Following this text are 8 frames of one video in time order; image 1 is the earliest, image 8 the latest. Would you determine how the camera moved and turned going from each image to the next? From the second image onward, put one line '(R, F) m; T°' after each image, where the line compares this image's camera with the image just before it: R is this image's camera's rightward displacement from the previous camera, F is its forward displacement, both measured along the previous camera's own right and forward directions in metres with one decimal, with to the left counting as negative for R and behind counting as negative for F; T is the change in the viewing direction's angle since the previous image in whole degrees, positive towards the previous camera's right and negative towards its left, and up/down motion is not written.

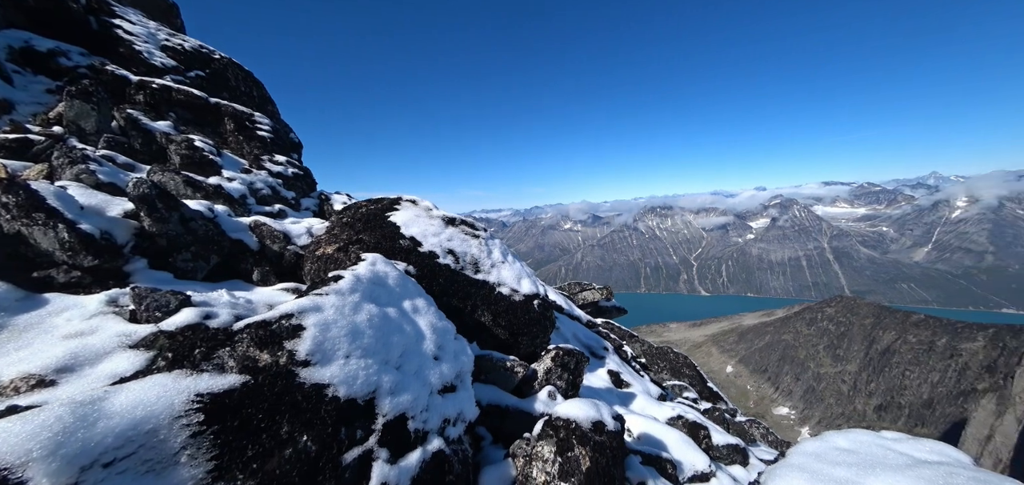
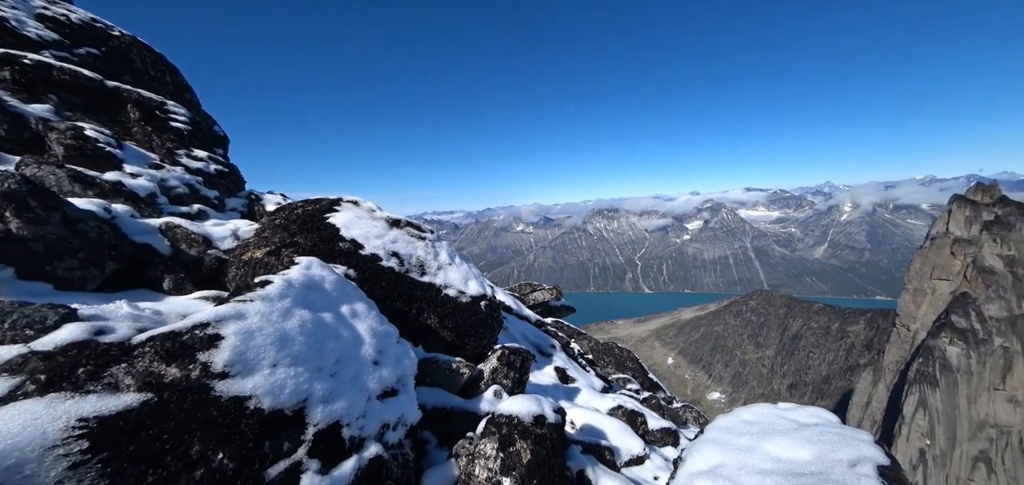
(0.0, -0.2) m; +8°
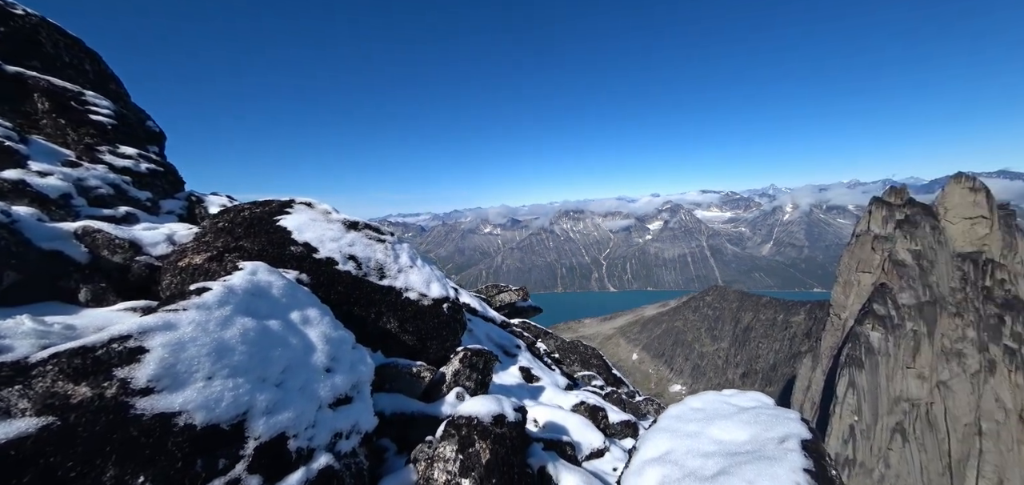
(+0.1, 0.0) m; +5°
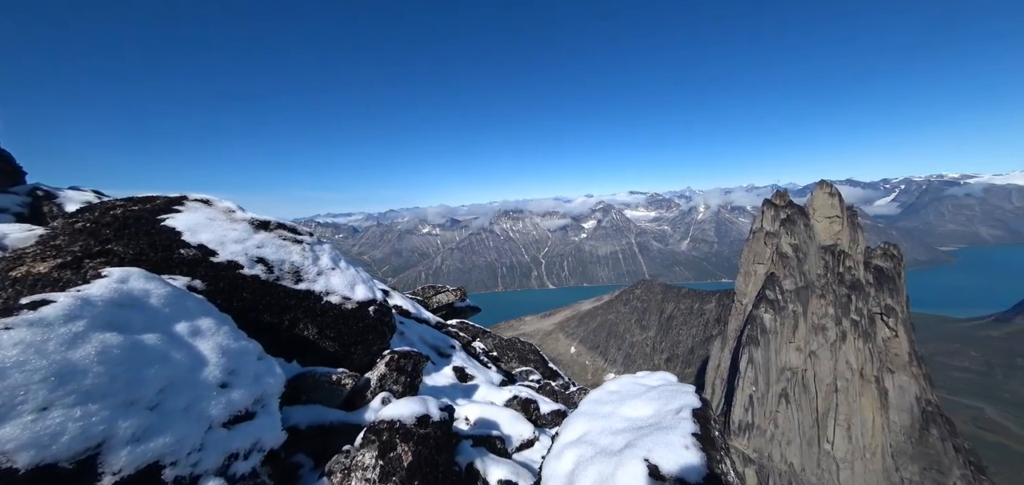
(+0.2, +0.1) m; +9°
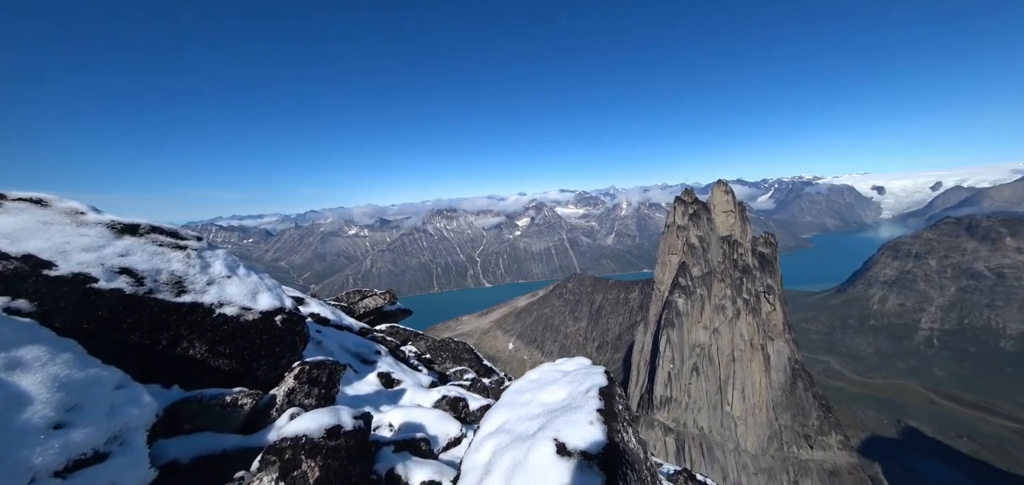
(+0.3, +0.3) m; +9°
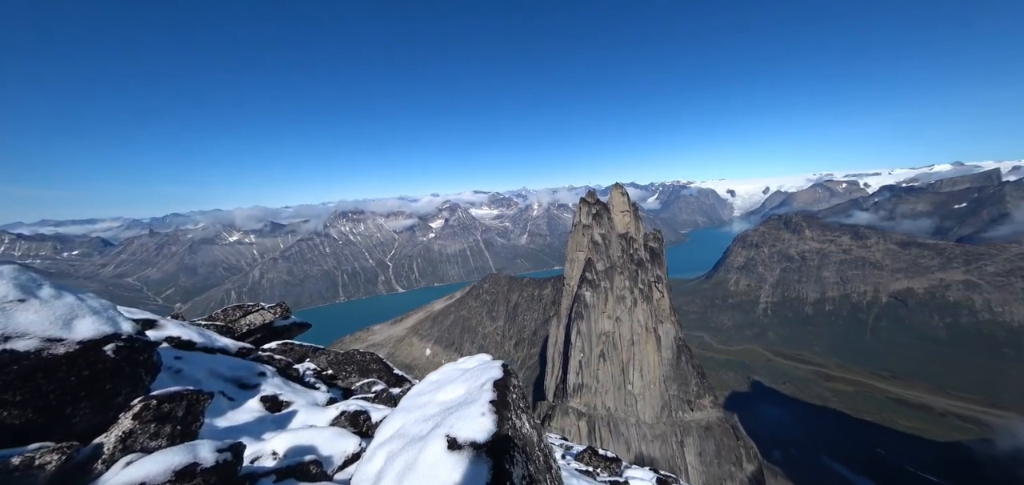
(+0.8, -0.1) m; +12°
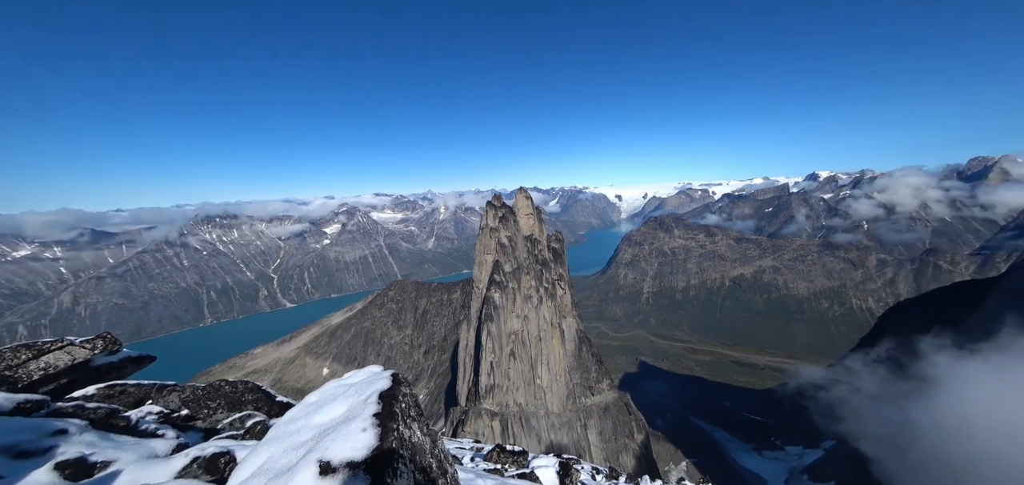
(-0.1, -0.9) m; +13°
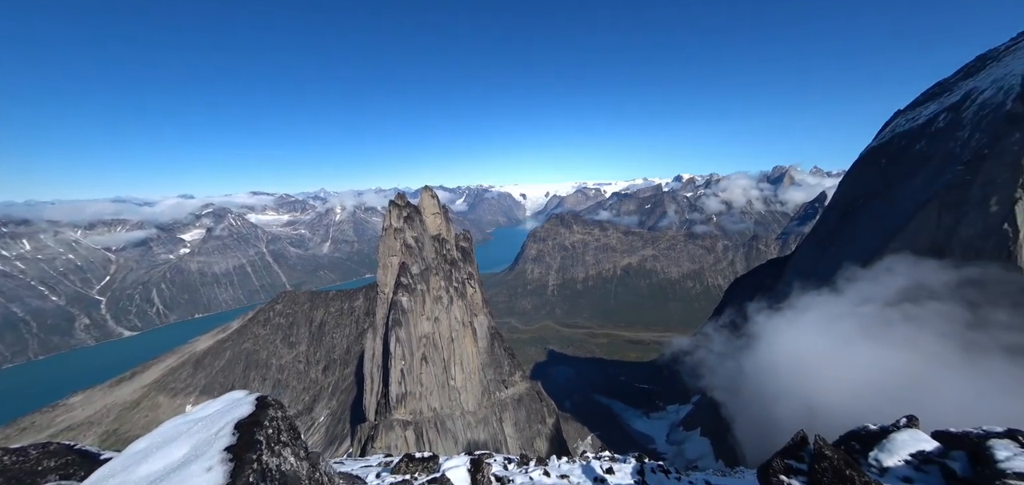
(-0.1, -0.5) m; +12°
